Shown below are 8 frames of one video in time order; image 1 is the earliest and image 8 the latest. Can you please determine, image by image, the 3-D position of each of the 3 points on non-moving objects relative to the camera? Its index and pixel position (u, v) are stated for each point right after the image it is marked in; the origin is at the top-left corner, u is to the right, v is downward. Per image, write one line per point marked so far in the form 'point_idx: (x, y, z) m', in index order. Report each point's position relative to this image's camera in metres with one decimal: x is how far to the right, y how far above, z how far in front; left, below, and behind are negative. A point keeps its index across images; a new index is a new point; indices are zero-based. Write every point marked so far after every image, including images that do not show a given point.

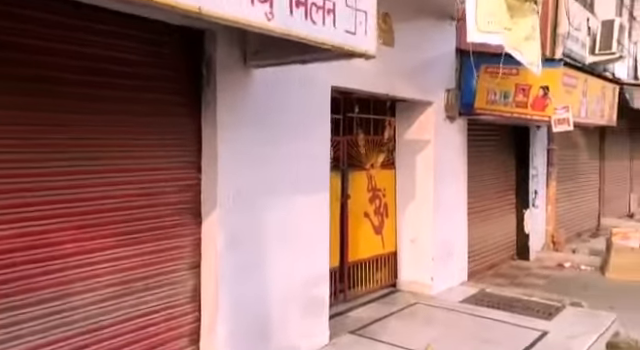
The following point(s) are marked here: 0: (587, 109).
0: (+3.2, +0.8, +7.9) m
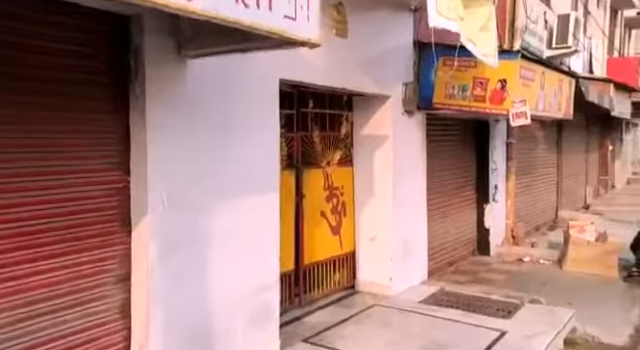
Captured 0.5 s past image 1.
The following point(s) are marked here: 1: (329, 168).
0: (+2.7, +0.9, +7.8) m
1: (+0.1, +0.1, +6.4) m
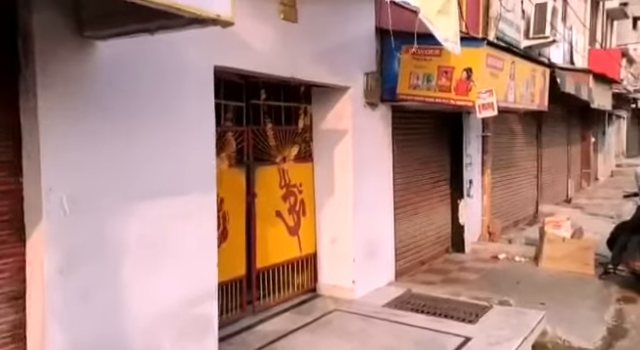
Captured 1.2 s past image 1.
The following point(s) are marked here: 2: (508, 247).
0: (+2.2, +0.9, +7.5) m
1: (-0.3, +0.1, +6.0) m
2: (+2.9, -1.1, +10.1) m
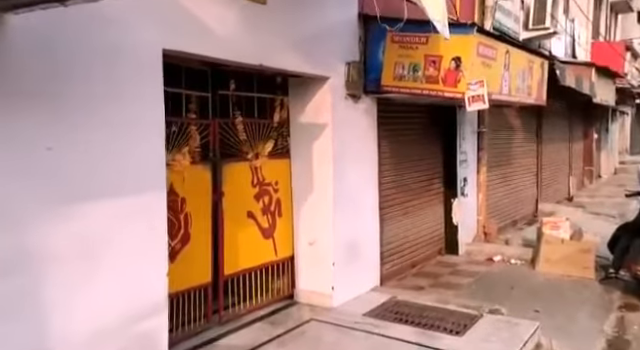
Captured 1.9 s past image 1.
0: (+2.0, +1.0, +7.0) m
1: (-0.5, +0.1, +5.5) m
2: (+2.7, -1.1, +9.6) m
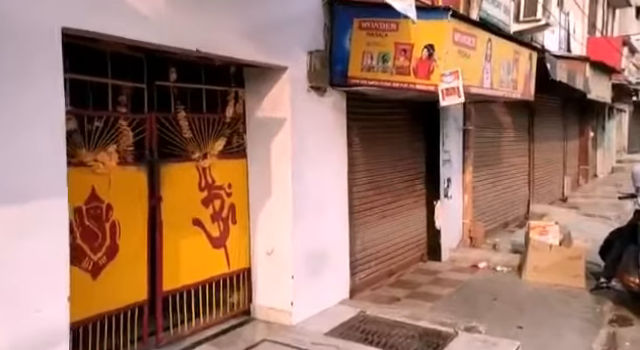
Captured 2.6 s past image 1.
0: (+1.7, +0.9, +6.4) m
1: (-0.9, +0.1, +4.9) m
2: (+2.4, -1.1, +9.0) m
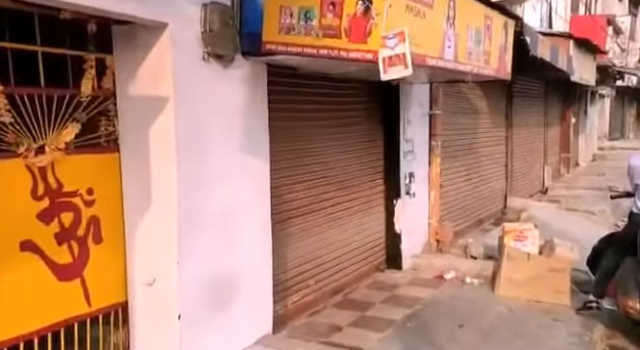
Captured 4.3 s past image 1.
0: (+1.1, +1.0, +5.0) m
1: (-1.5, +0.1, +3.4) m
2: (+1.6, -1.0, +7.6) m
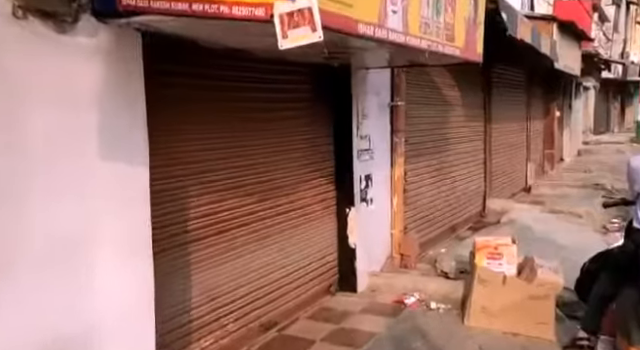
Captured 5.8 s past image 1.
0: (+0.5, +0.9, +3.7) m
1: (-2.0, 0.0, +2.1) m
2: (+1.0, -1.1, +6.4) m
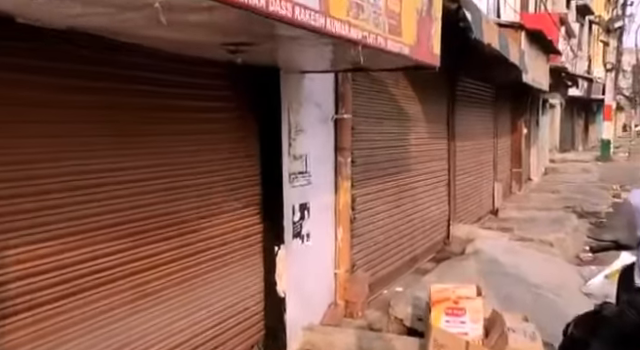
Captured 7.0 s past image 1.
0: (0.0, +0.8, +2.4) m
1: (-2.4, -0.1, +0.7) m
2: (+0.4, -1.3, +5.1) m
